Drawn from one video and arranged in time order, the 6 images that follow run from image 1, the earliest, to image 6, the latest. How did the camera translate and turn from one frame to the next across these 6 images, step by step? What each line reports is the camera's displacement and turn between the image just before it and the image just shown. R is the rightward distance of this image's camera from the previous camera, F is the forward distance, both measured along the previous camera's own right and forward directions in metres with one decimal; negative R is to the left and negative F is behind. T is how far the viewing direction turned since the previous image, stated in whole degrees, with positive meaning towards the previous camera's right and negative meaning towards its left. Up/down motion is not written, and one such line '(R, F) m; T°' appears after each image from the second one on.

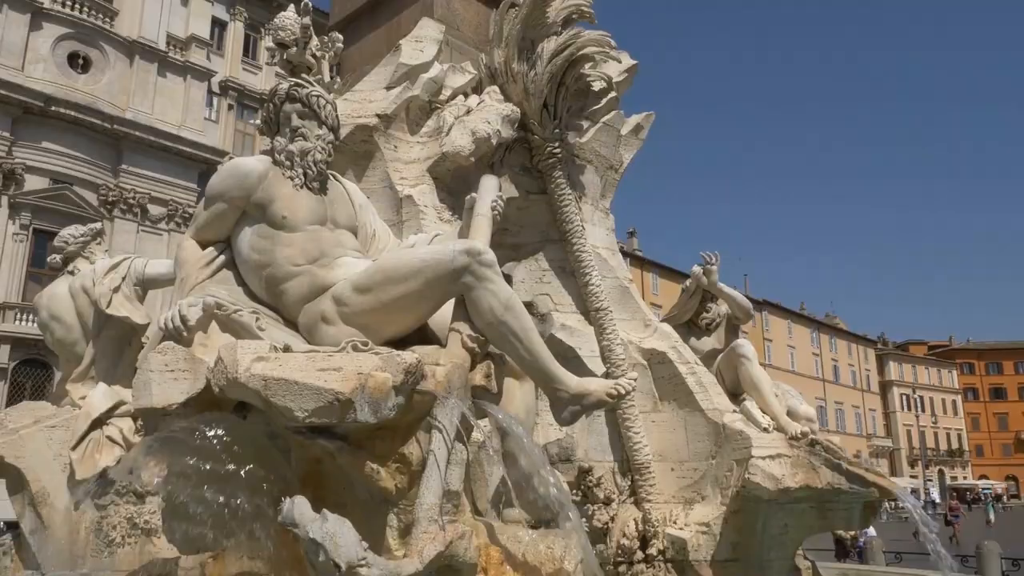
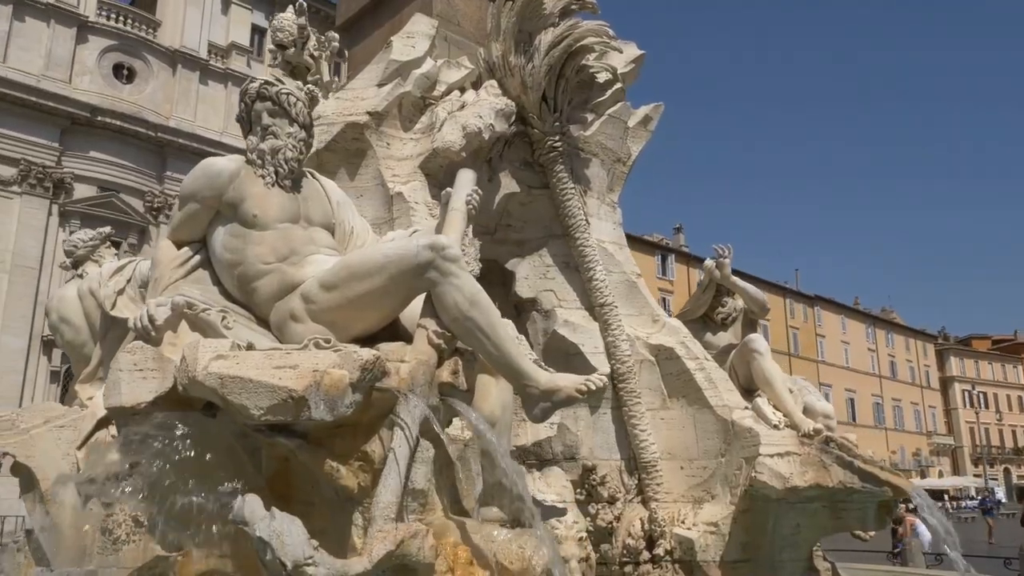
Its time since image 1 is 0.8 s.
(+0.4, +0.1) m; -4°
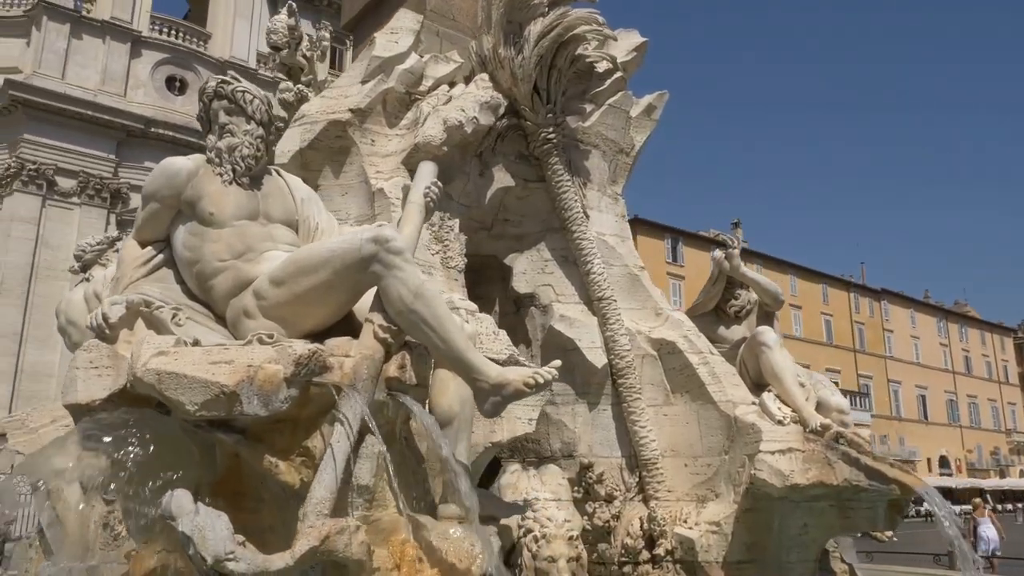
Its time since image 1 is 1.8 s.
(+0.5, +0.1) m; -5°
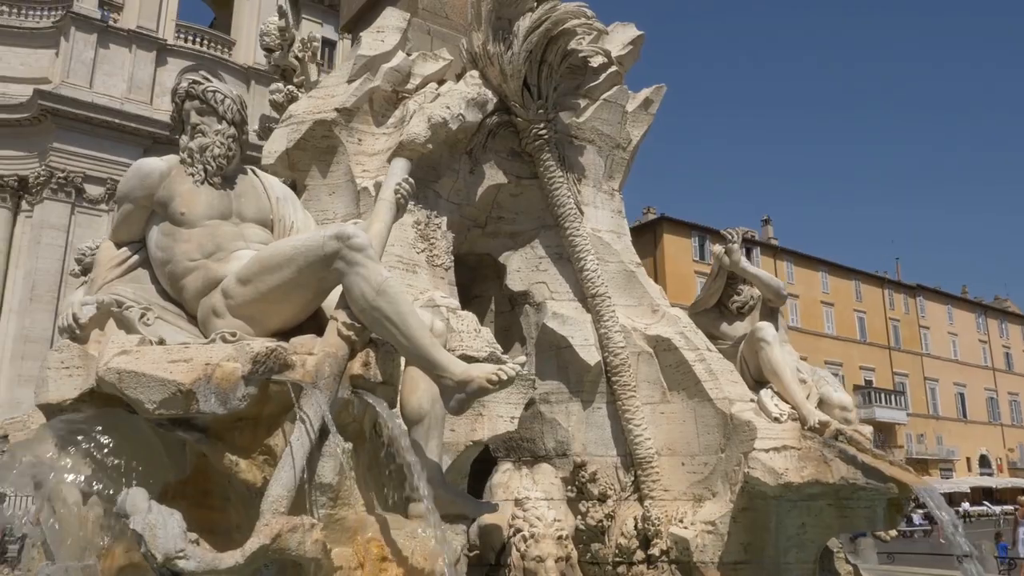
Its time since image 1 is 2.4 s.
(+0.3, +0.1) m; -2°
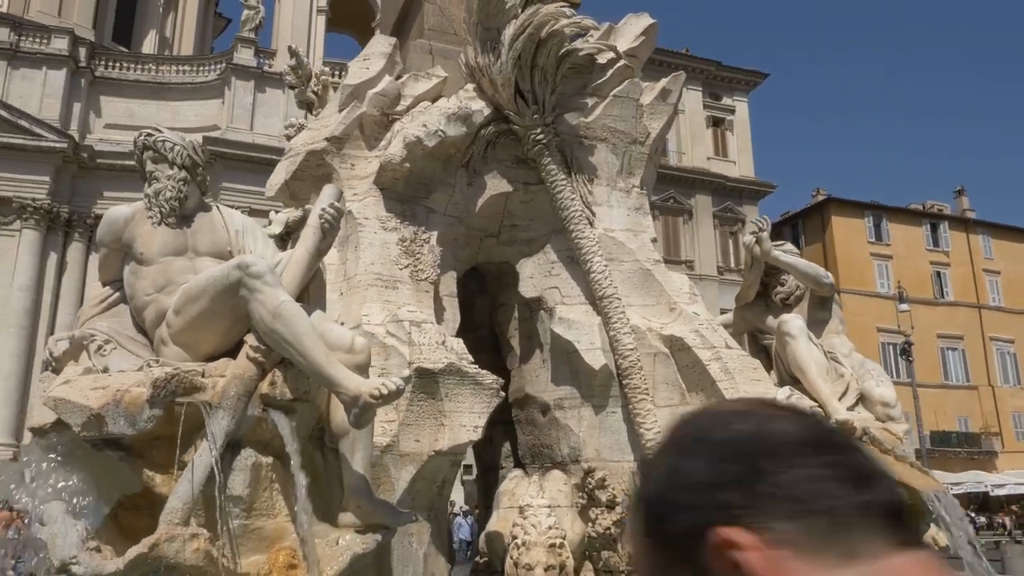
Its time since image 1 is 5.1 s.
(+1.4, +0.1) m; -14°
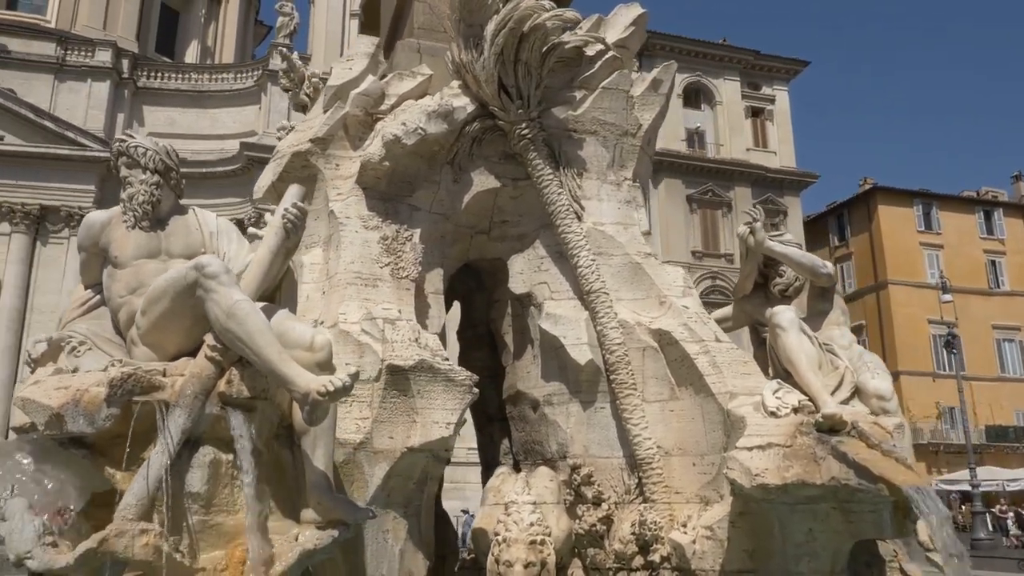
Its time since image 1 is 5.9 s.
(+0.5, 0.0) m; -4°
